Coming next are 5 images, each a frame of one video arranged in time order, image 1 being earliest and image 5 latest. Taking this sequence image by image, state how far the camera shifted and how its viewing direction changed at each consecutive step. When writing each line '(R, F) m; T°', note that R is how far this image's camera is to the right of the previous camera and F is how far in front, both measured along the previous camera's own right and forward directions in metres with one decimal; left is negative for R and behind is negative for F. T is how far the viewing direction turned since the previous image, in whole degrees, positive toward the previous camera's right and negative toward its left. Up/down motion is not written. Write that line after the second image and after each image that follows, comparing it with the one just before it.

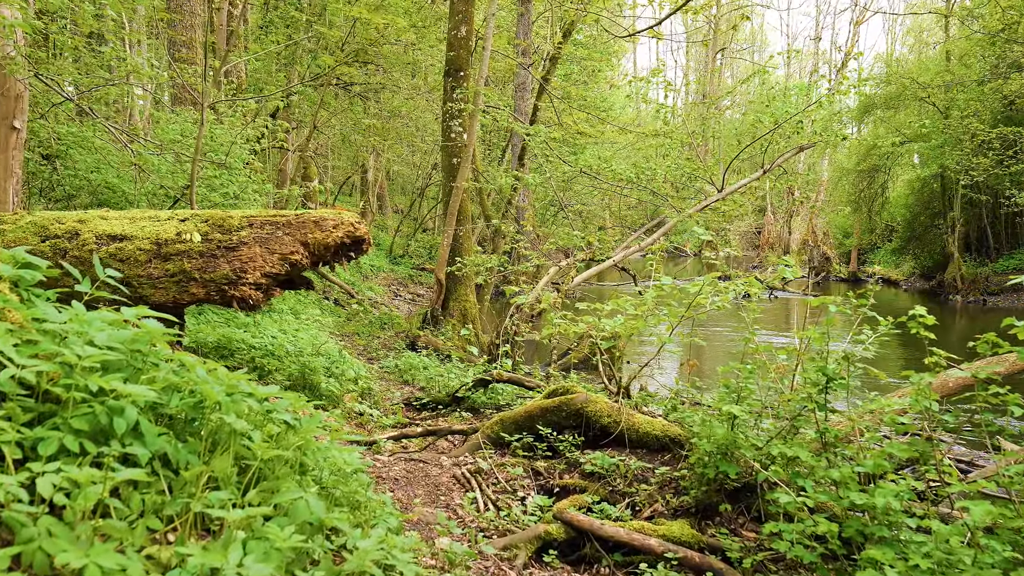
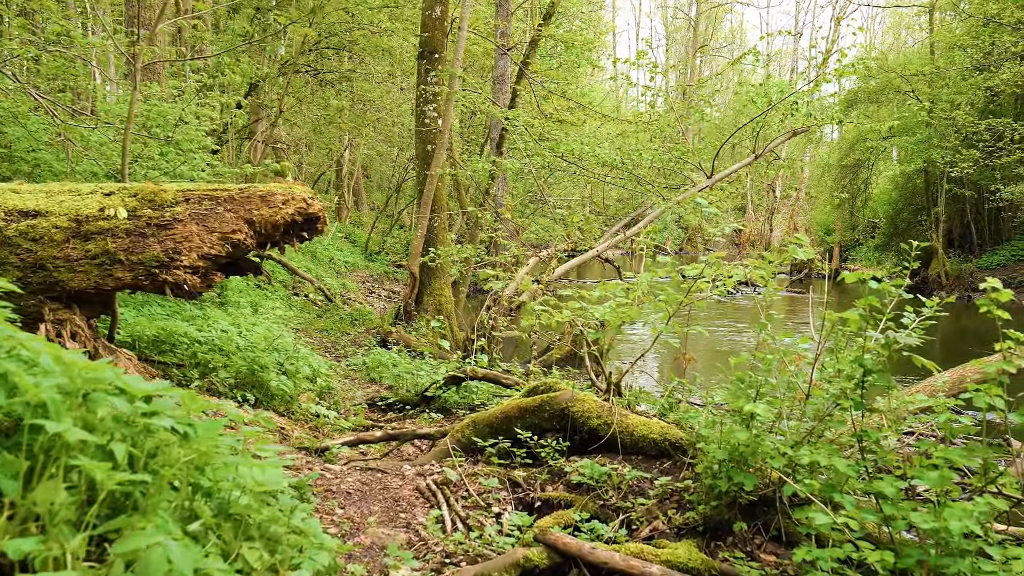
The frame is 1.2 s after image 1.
(+0.1, +0.9) m; +2°
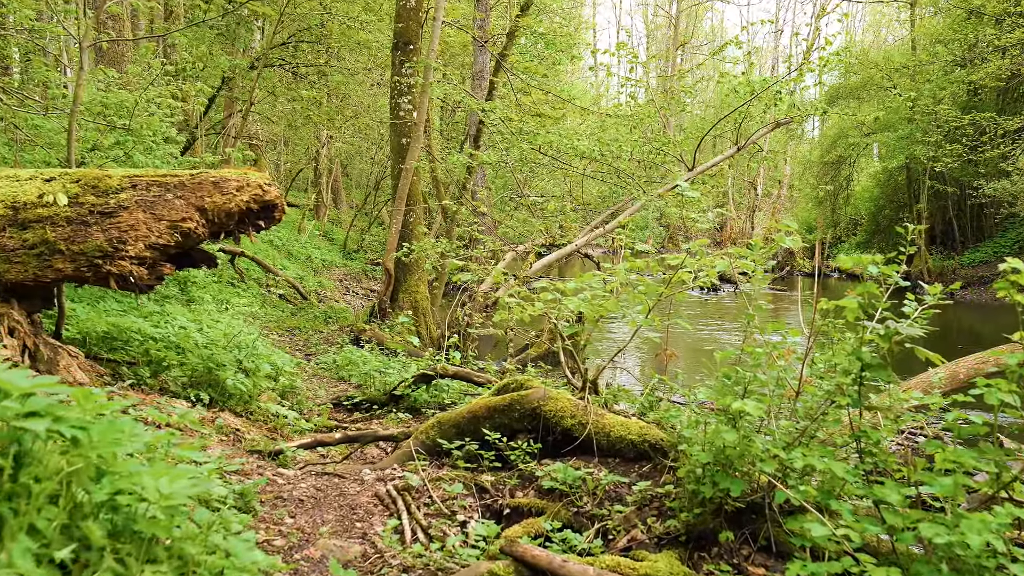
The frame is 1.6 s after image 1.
(+0.1, +0.4) m; +1°
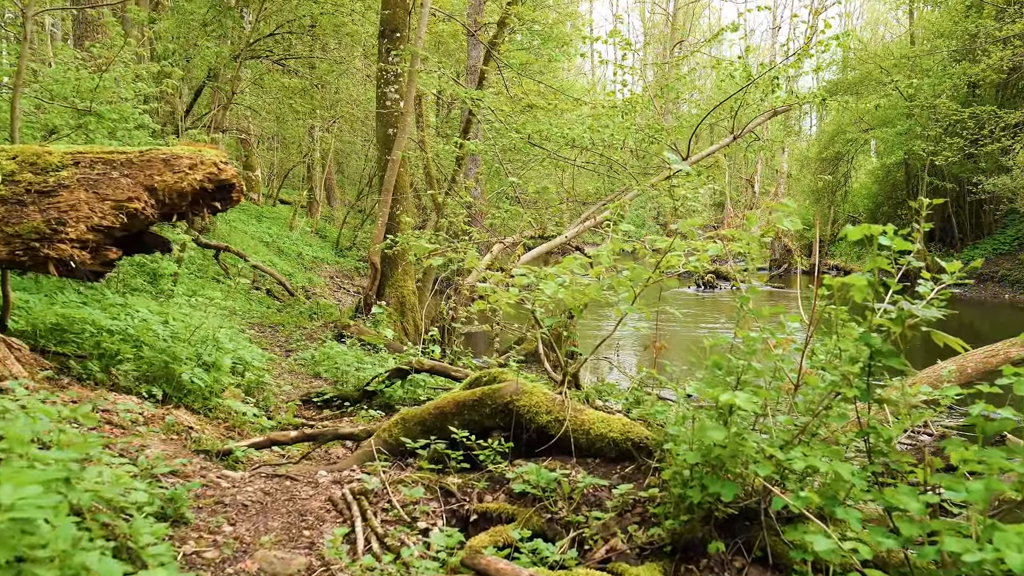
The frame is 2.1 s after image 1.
(+0.2, +0.5) m; 0°
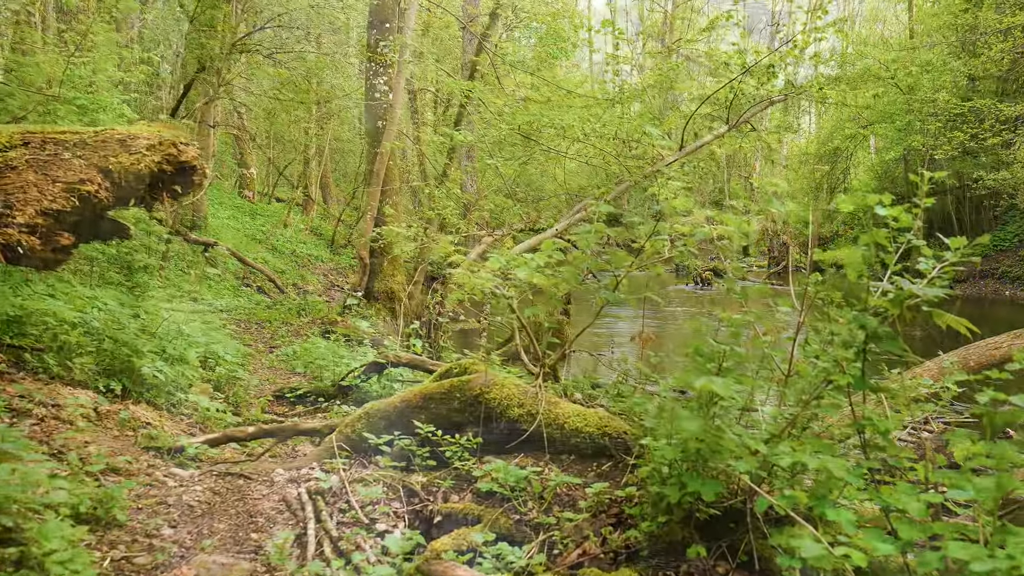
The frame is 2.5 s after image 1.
(+0.2, +0.3) m; 0°
